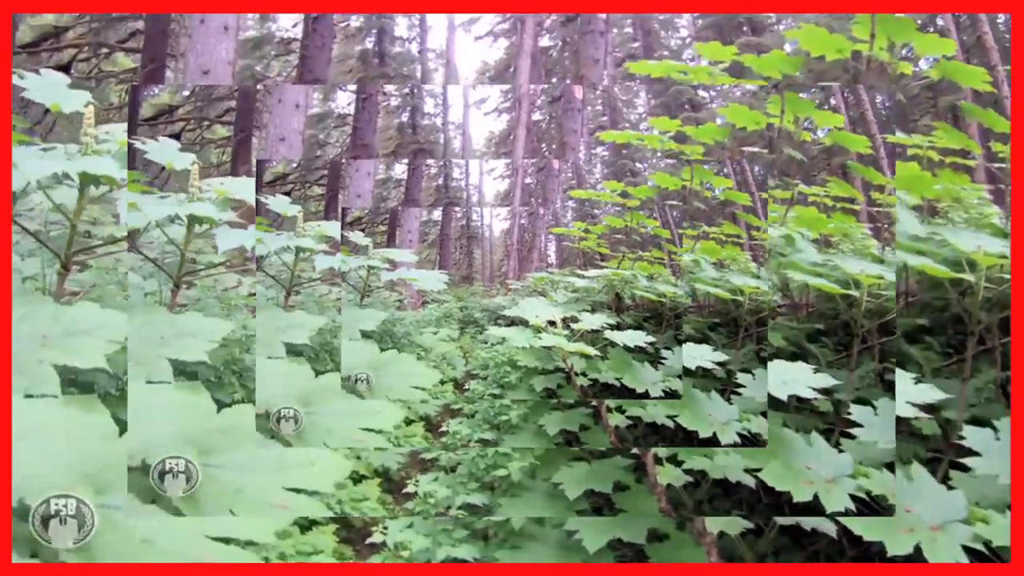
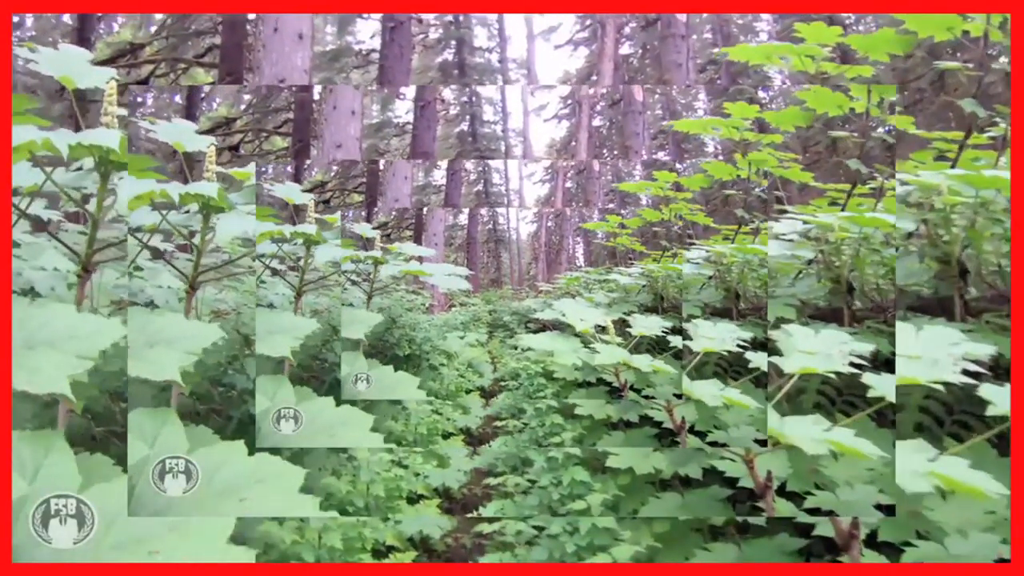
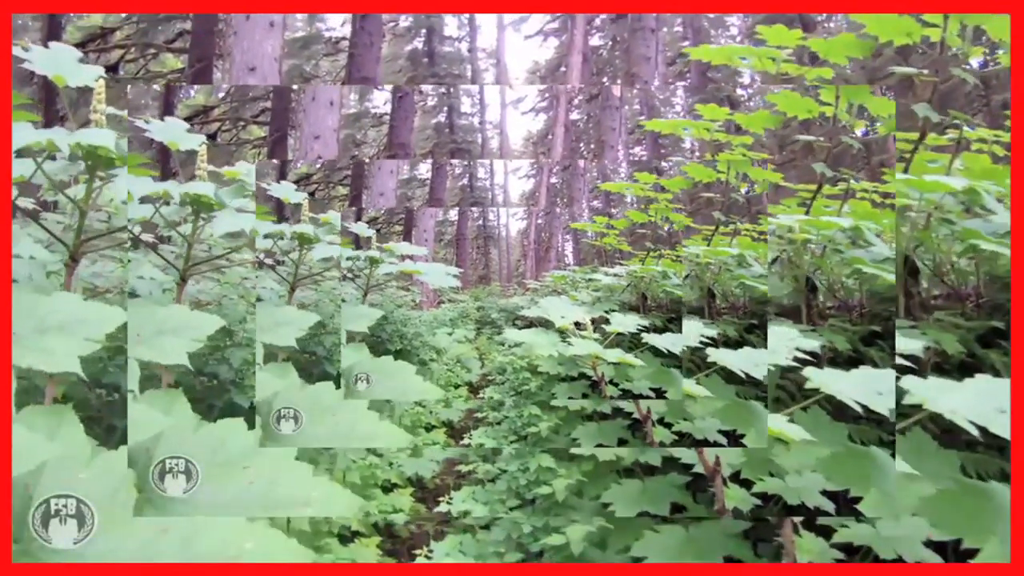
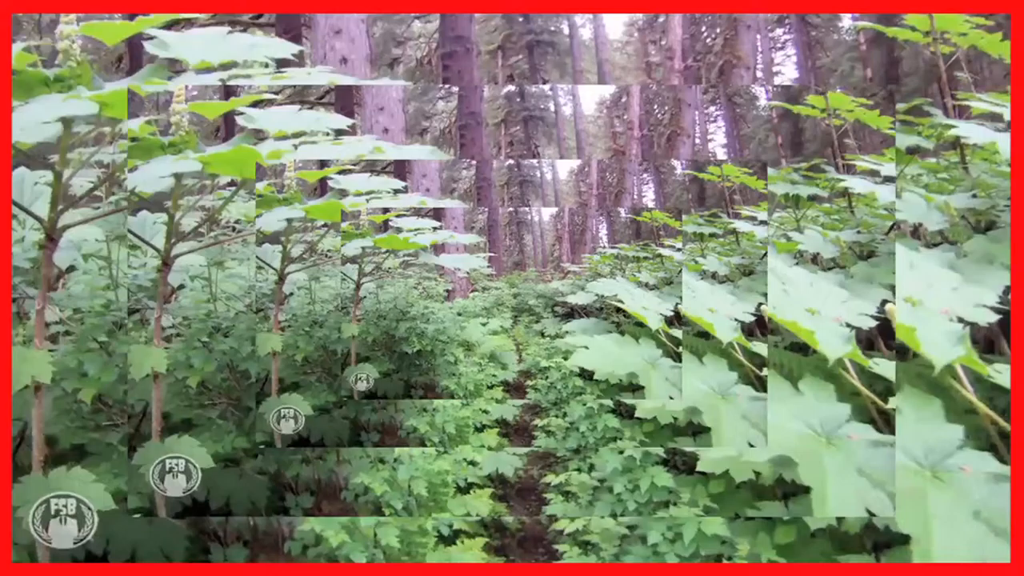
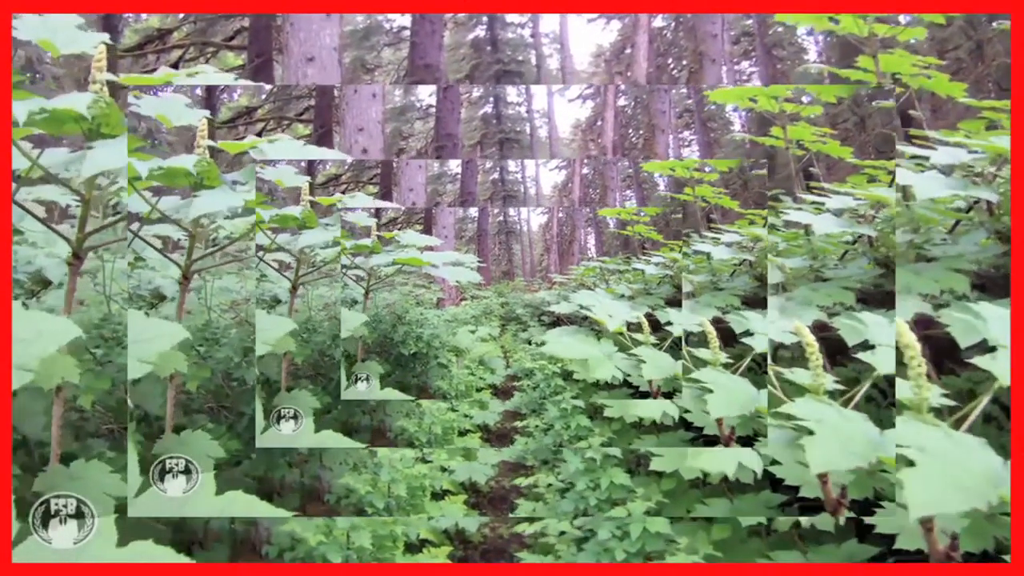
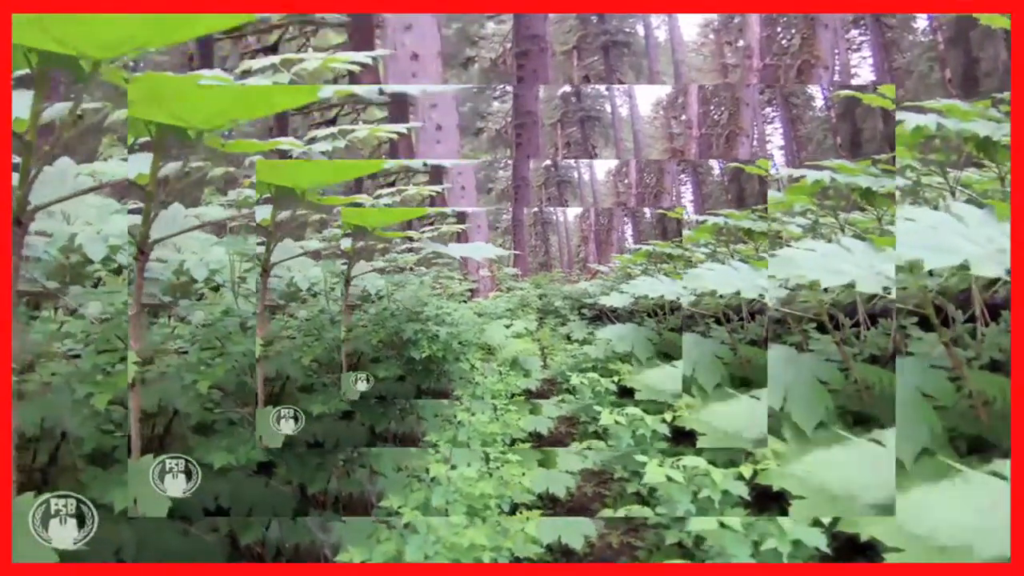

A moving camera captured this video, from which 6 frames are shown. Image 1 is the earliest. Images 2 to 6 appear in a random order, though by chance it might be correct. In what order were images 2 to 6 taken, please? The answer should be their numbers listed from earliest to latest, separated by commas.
3, 2, 5, 4, 6
